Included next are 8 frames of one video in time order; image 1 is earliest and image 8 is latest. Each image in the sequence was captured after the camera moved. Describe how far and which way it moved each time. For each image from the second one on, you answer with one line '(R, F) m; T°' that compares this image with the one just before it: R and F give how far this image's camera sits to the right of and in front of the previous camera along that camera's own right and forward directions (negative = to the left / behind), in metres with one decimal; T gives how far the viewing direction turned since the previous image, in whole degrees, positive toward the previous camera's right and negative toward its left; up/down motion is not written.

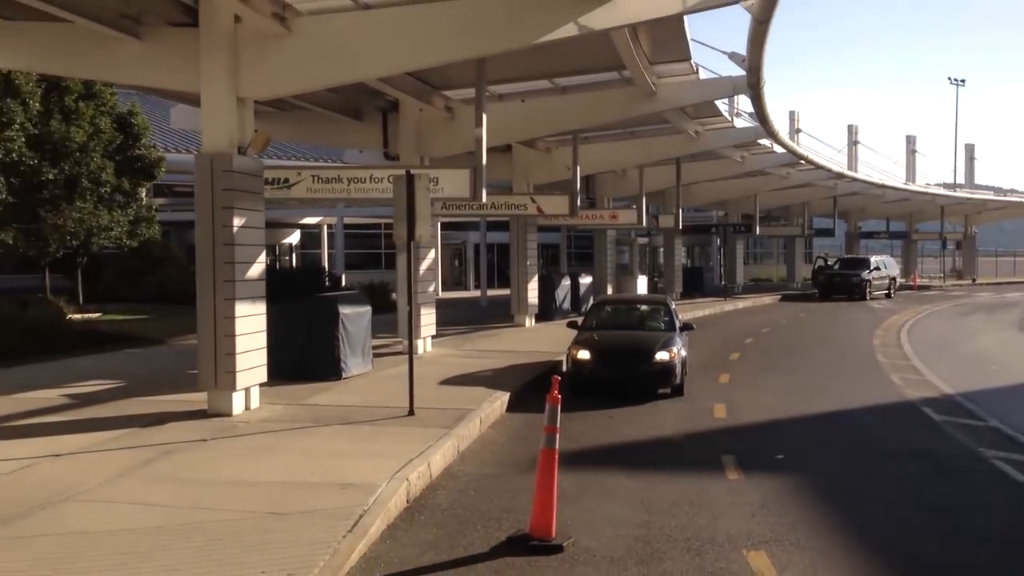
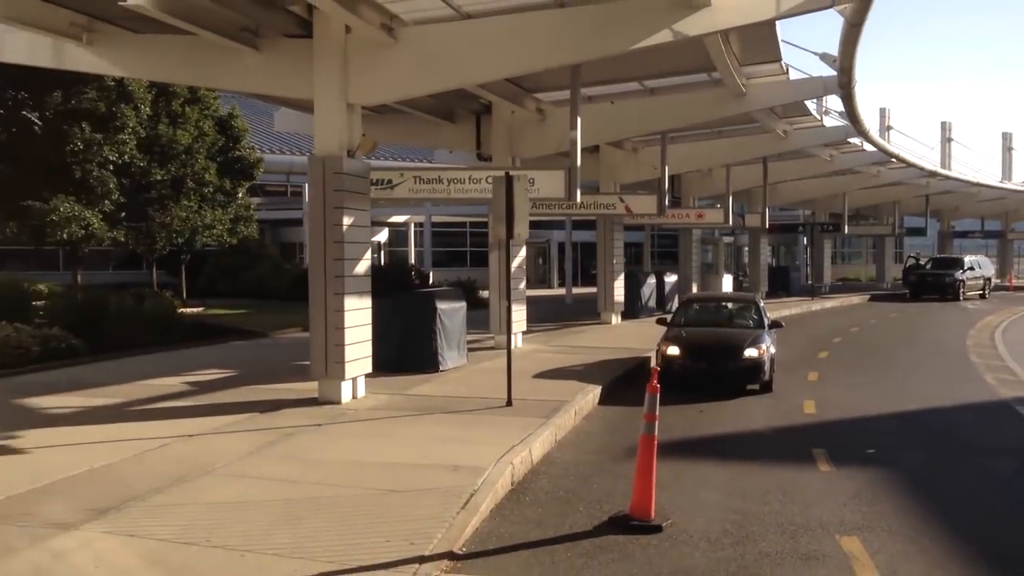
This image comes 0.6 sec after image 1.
(-0.2, -0.5) m; -5°
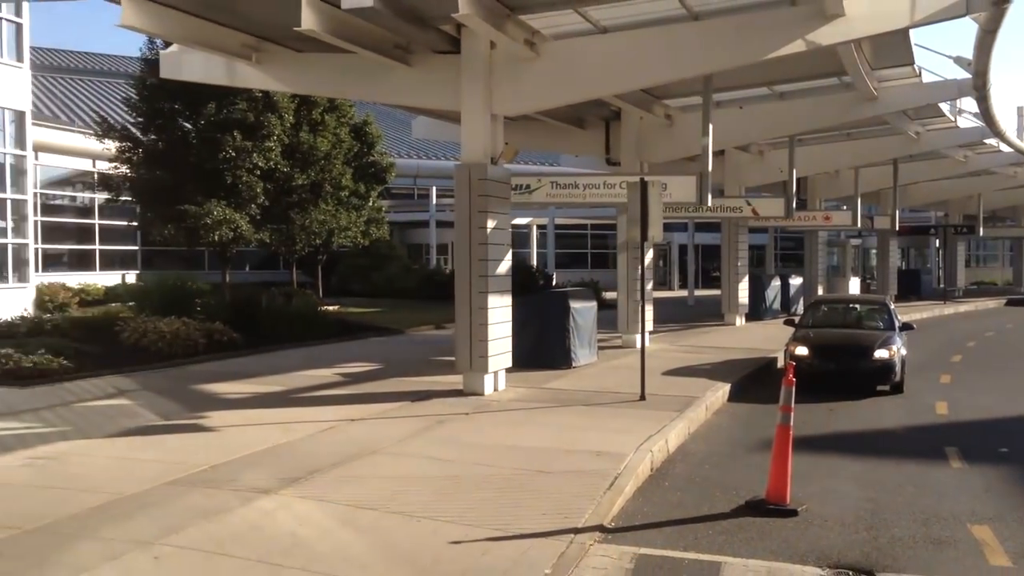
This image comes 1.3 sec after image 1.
(-0.2, -0.7) m; -7°
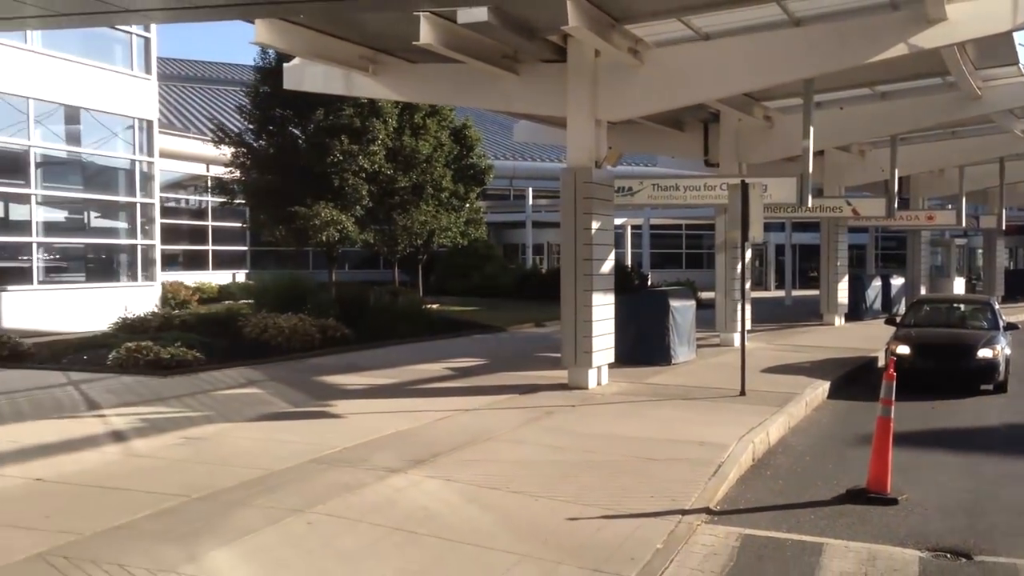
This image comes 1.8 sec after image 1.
(-0.2, -0.6) m; -5°
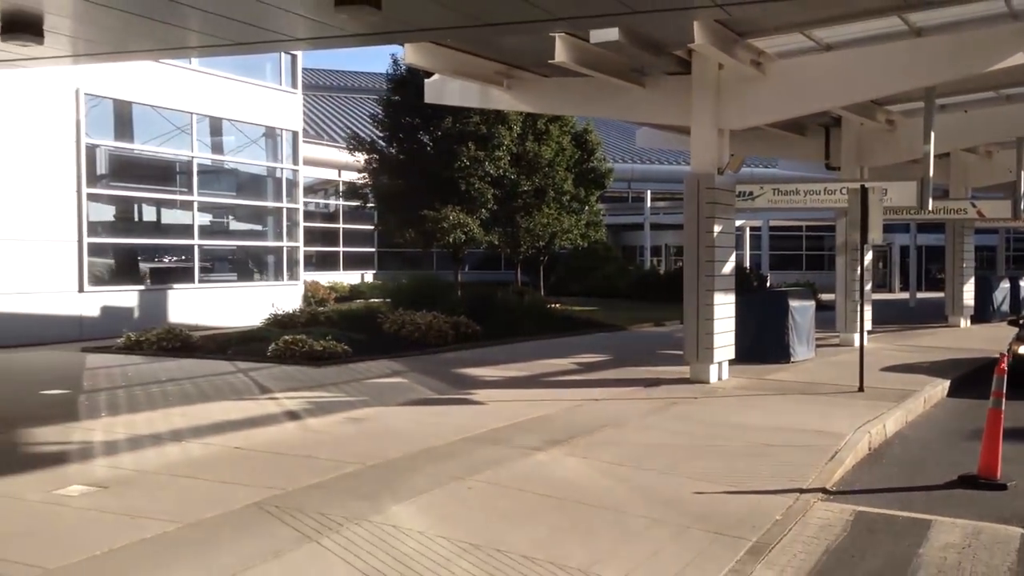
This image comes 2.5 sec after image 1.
(-0.2, -1.0) m; -7°
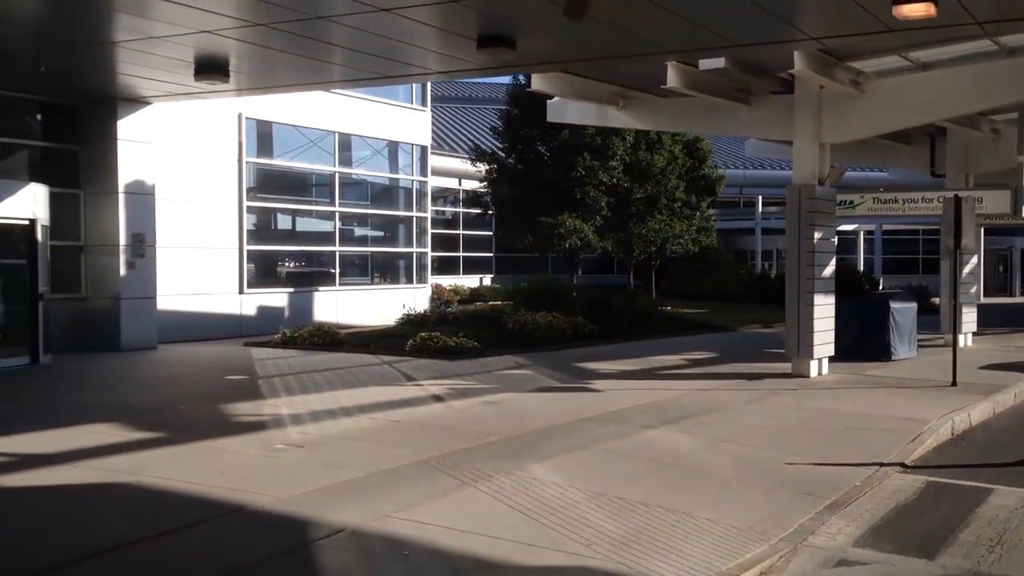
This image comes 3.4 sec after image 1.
(-0.1, -1.6) m; -7°
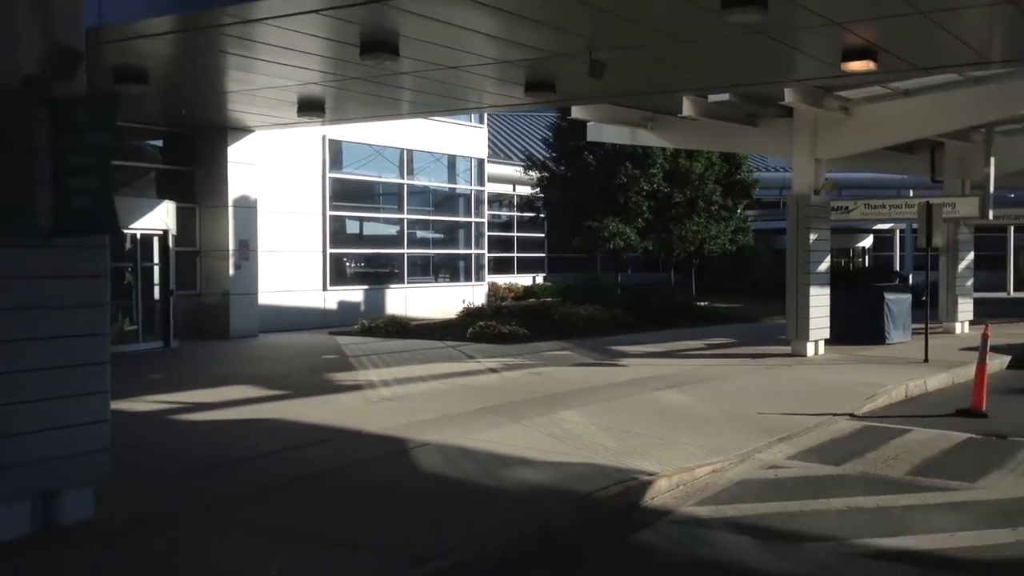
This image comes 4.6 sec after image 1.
(+0.2, -3.1) m; -3°
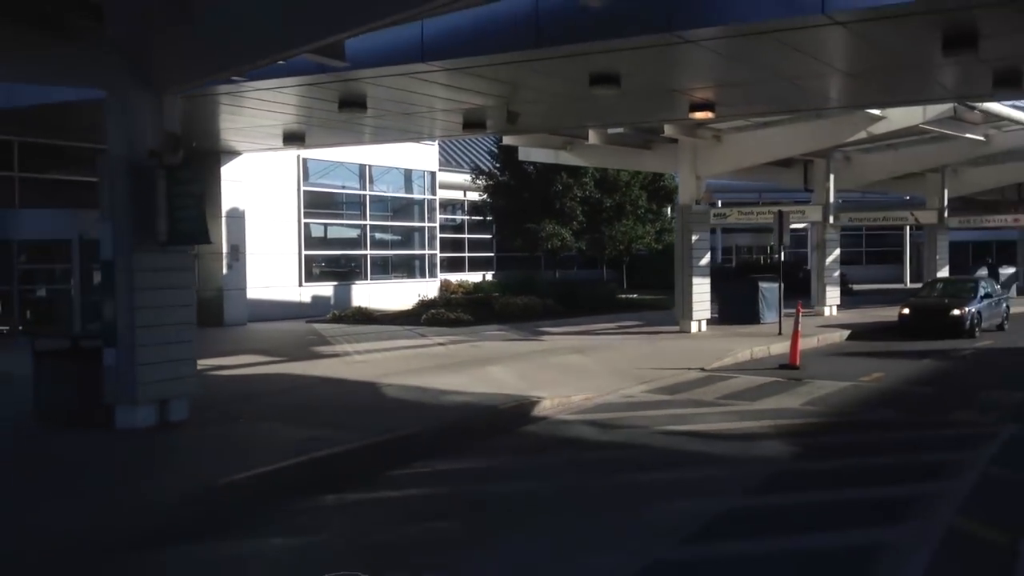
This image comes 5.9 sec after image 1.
(+0.3, -4.6) m; +2°
